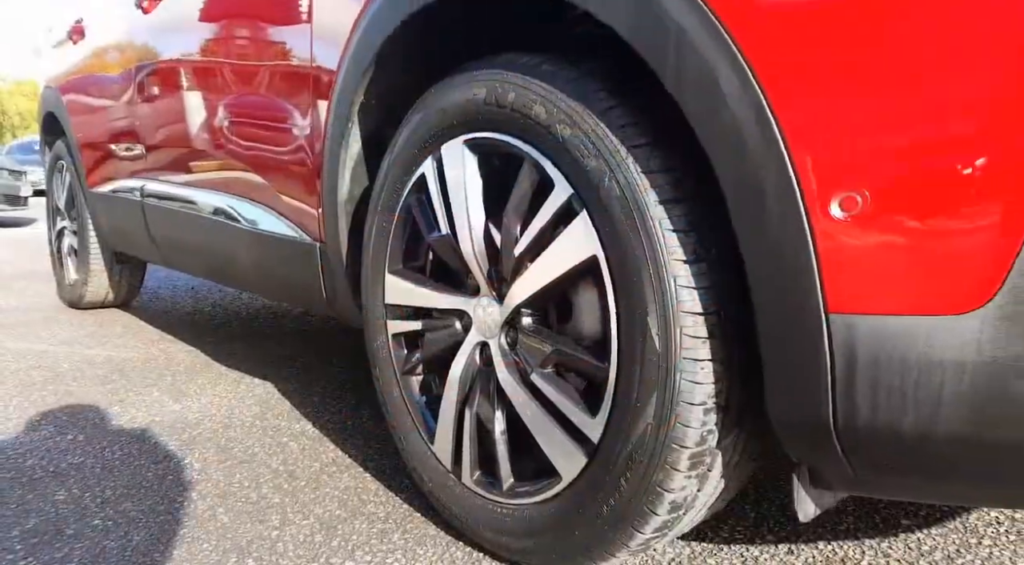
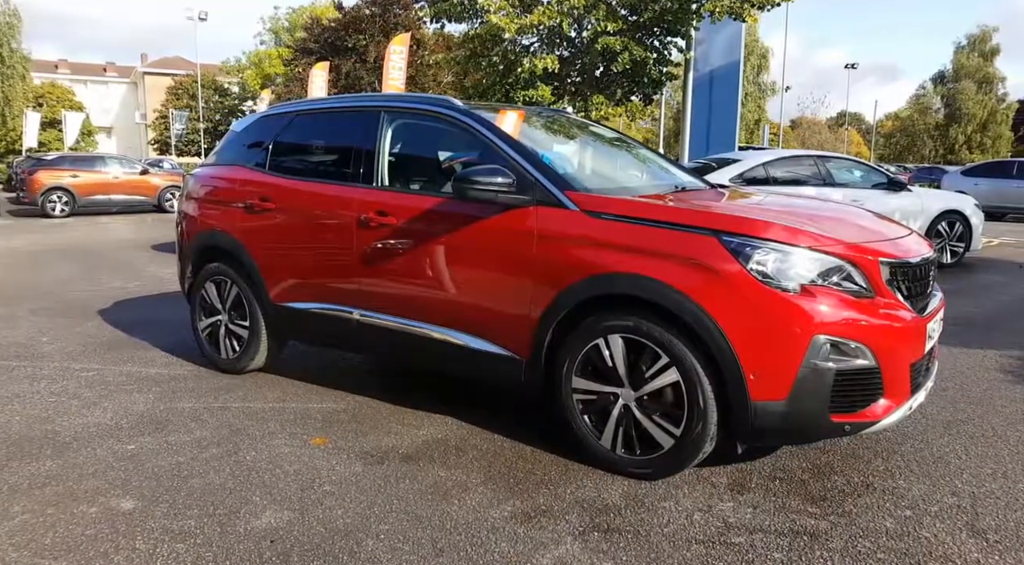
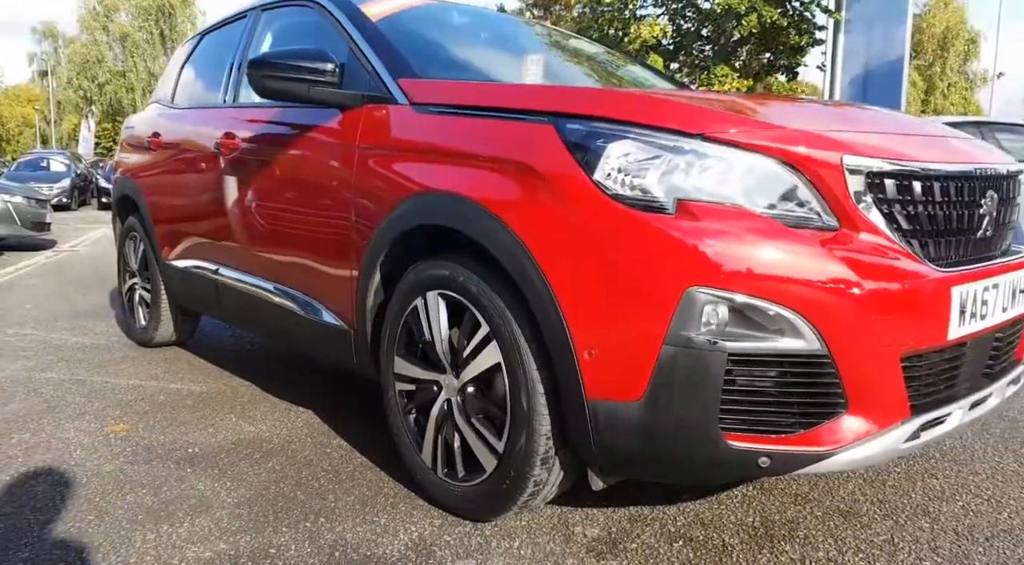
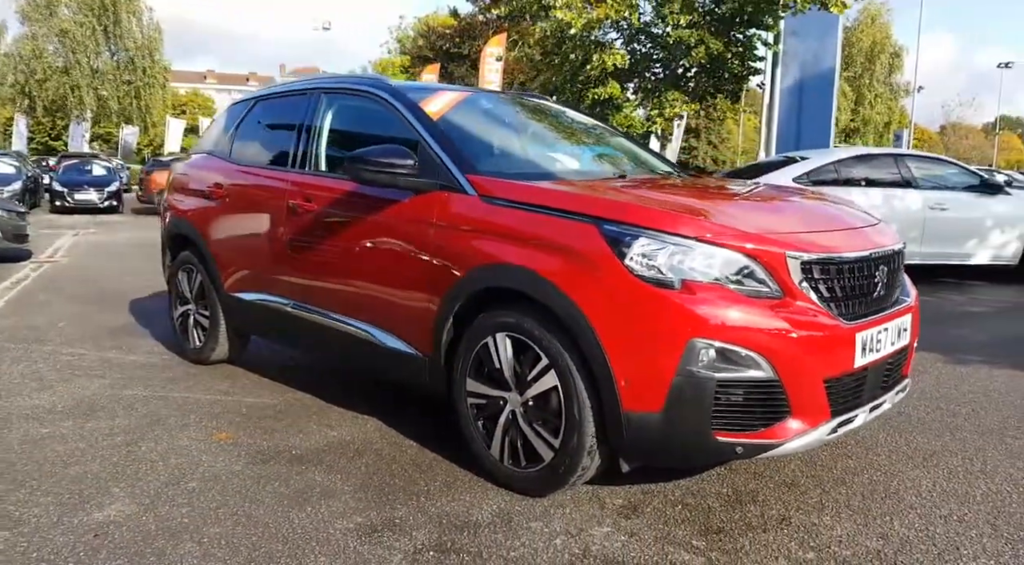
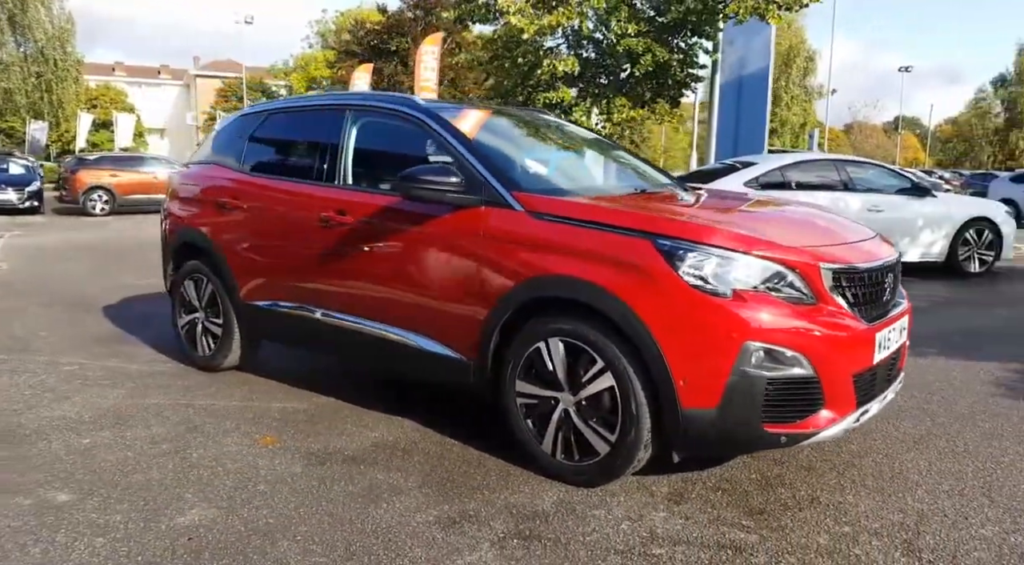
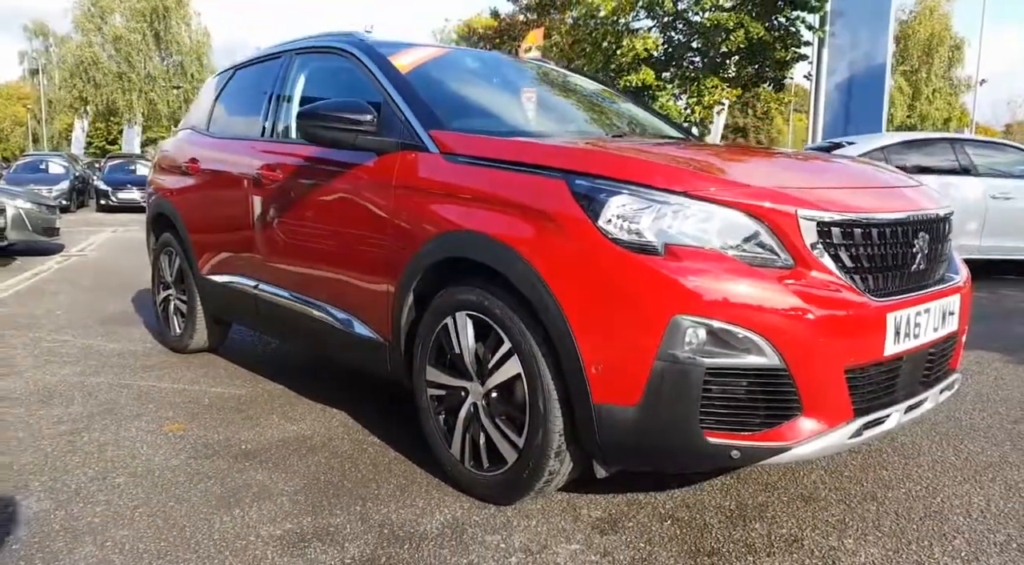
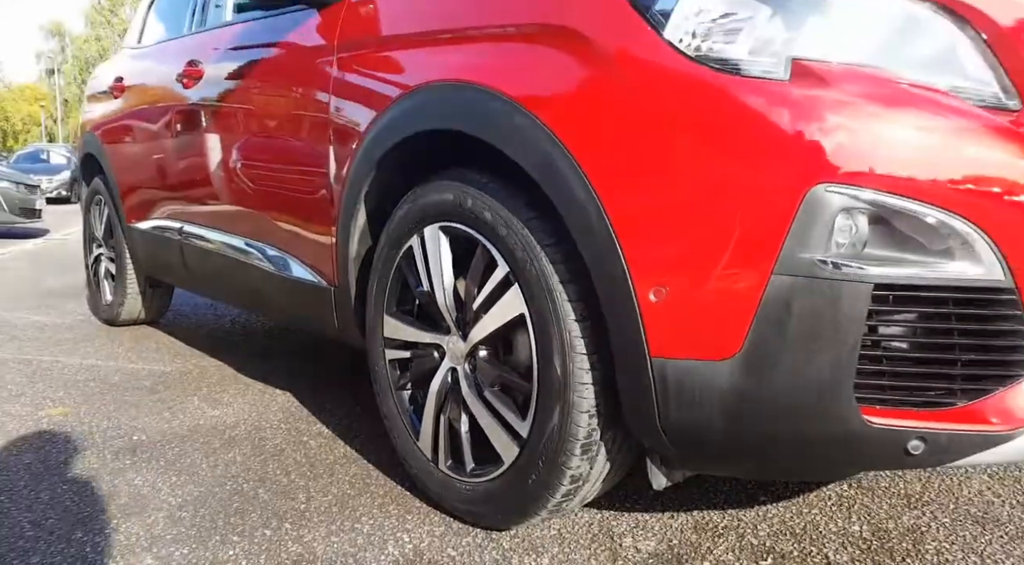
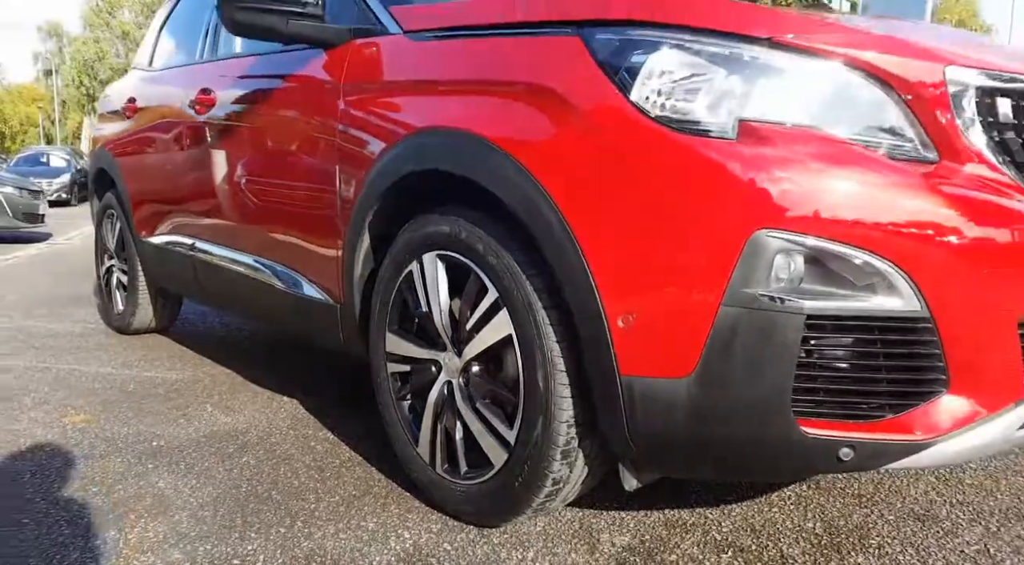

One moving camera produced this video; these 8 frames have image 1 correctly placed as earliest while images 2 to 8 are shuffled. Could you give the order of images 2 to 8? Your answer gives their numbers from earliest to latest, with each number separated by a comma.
7, 8, 3, 6, 4, 5, 2
